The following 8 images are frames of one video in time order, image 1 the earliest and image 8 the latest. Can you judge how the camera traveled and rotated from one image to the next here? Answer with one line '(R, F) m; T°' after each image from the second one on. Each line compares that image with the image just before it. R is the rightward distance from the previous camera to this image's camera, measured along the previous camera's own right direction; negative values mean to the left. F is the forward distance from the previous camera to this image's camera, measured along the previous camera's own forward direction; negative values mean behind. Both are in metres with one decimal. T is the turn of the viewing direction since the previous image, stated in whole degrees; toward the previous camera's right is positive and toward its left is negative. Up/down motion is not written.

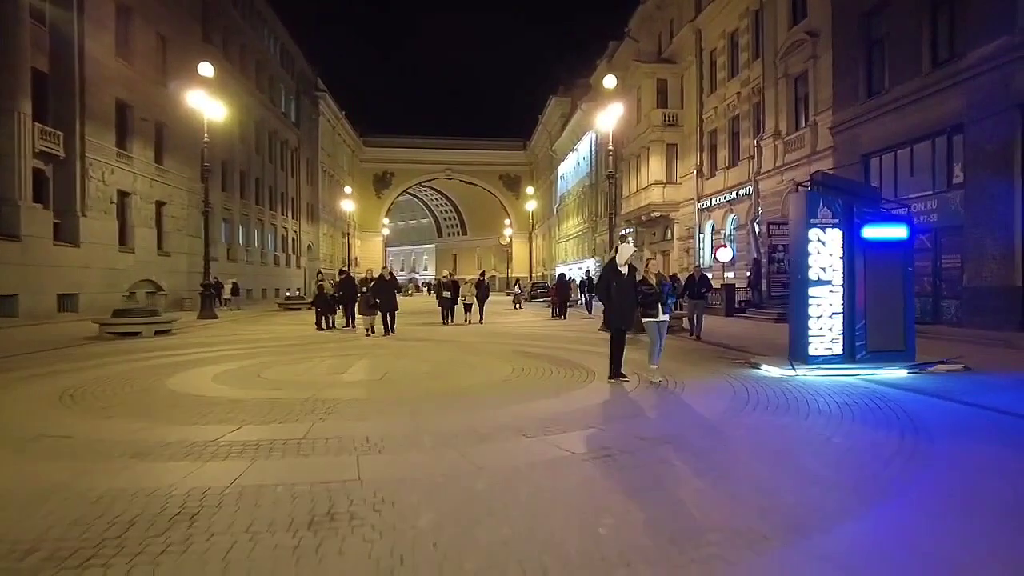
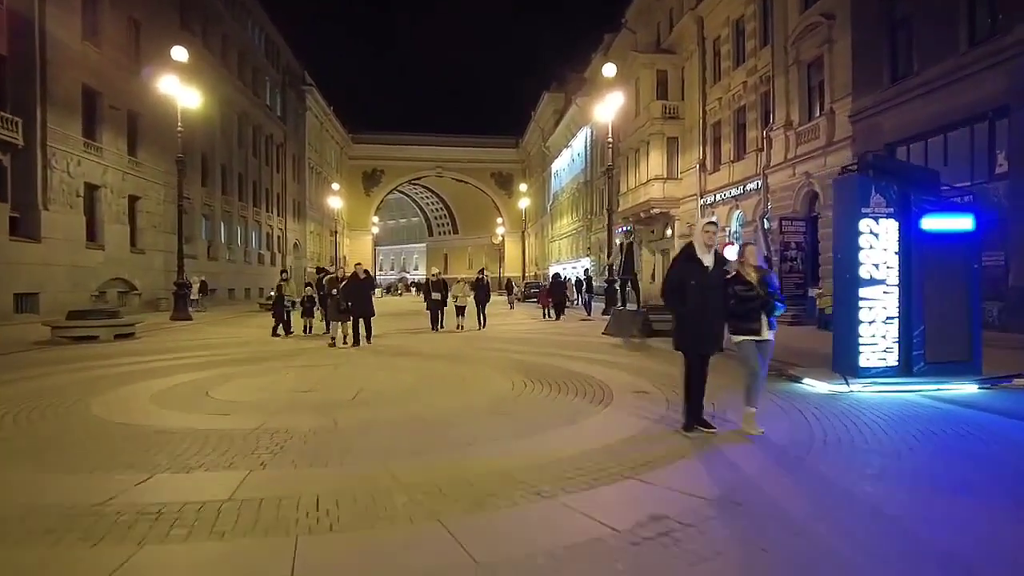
(-0.1, +1.8) m; +1°
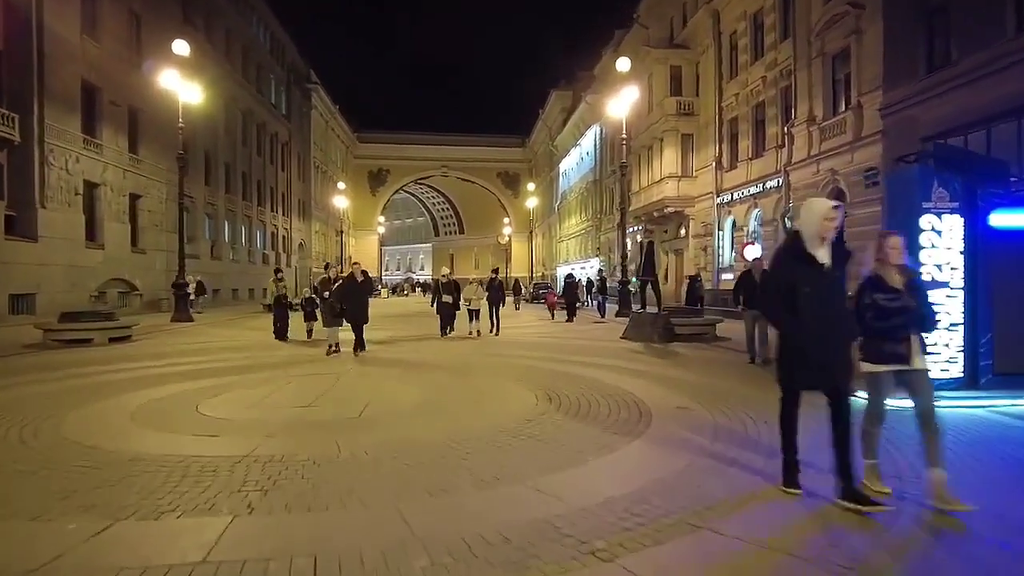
(-0.2, +0.9) m; 0°
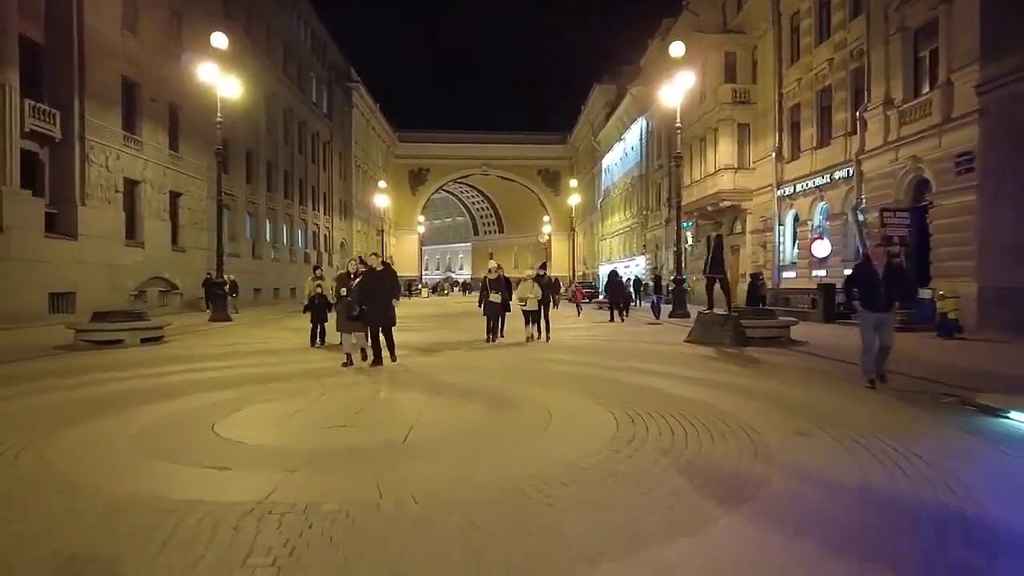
(-0.3, +1.4) m; -3°
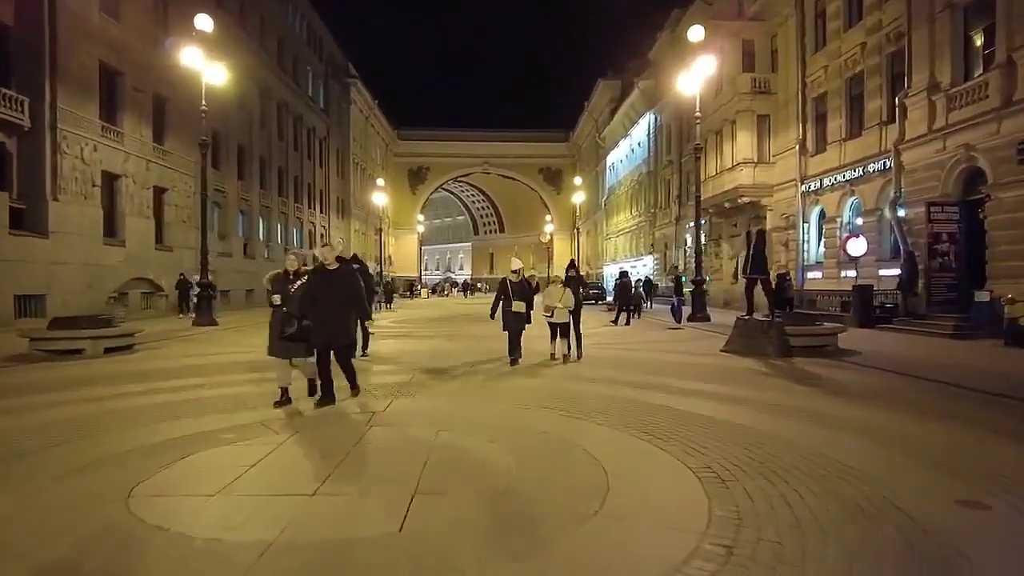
(-0.3, +2.0) m; 0°
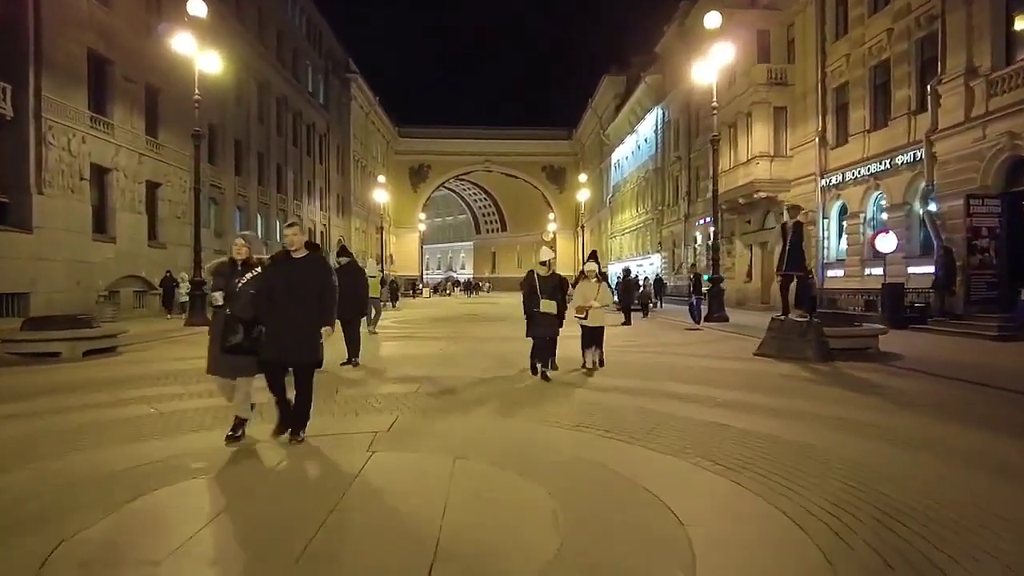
(-0.3, +1.2) m; 0°
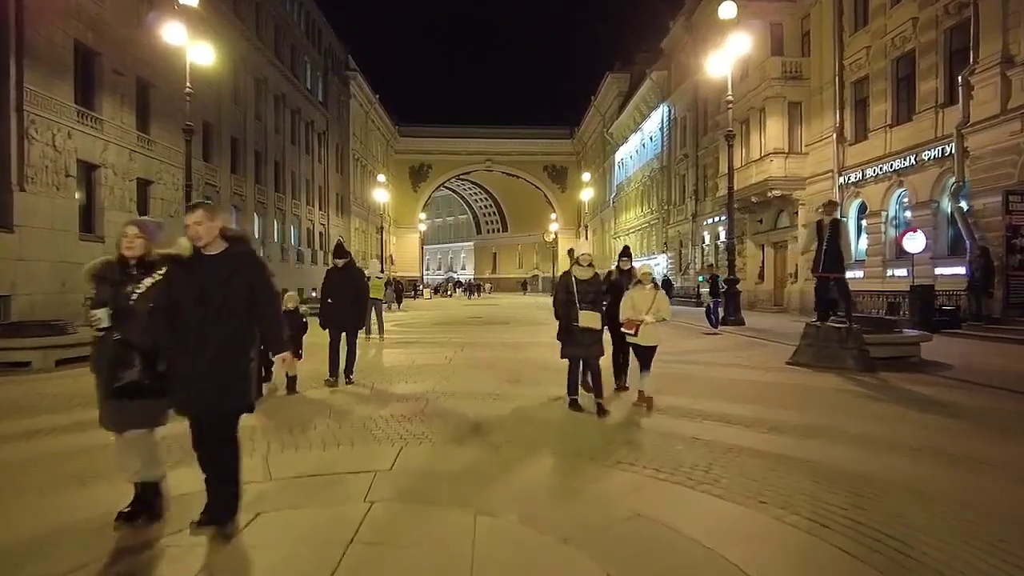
(-0.2, +1.1) m; 0°
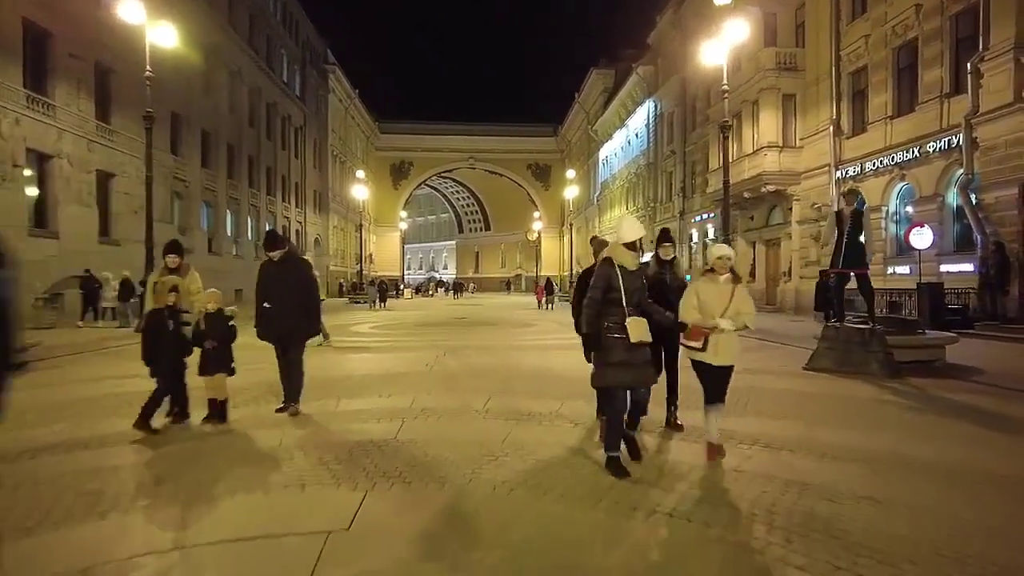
(-0.1, +1.3) m; +1°
